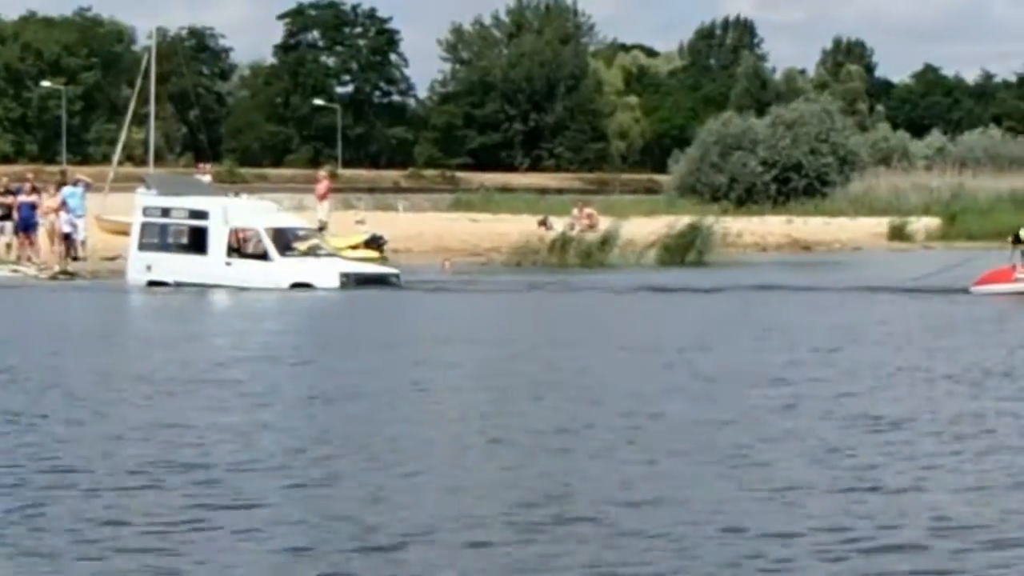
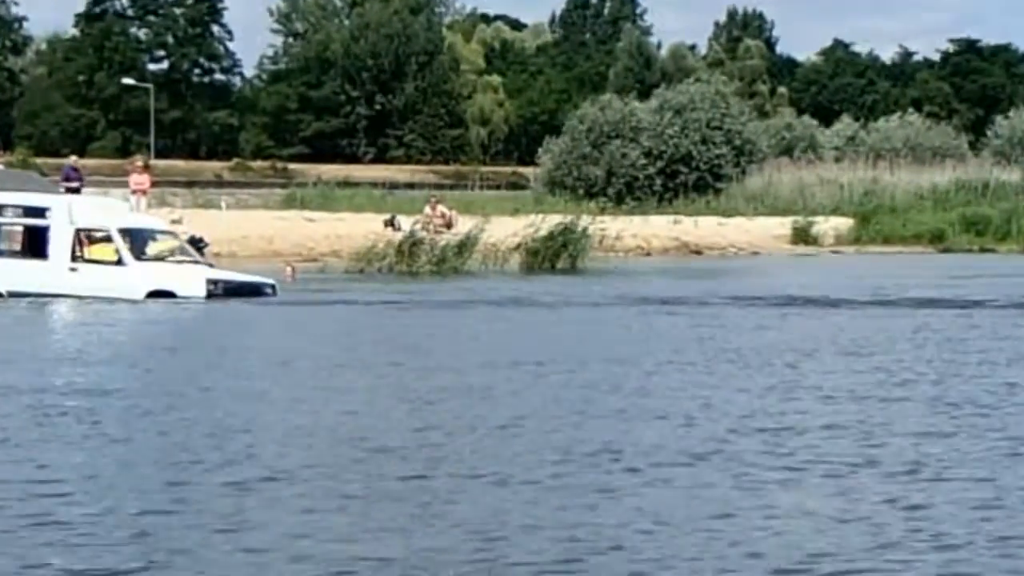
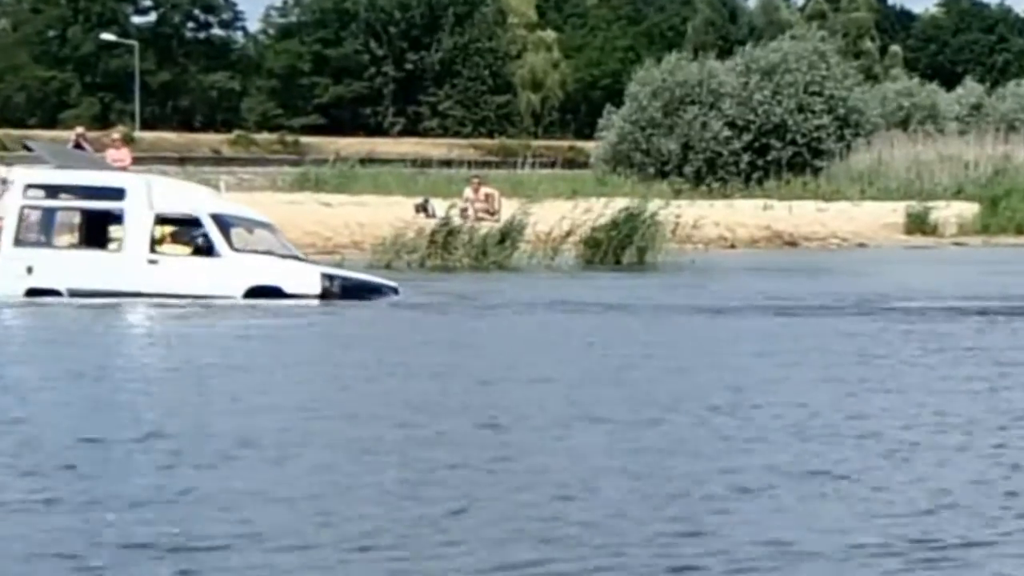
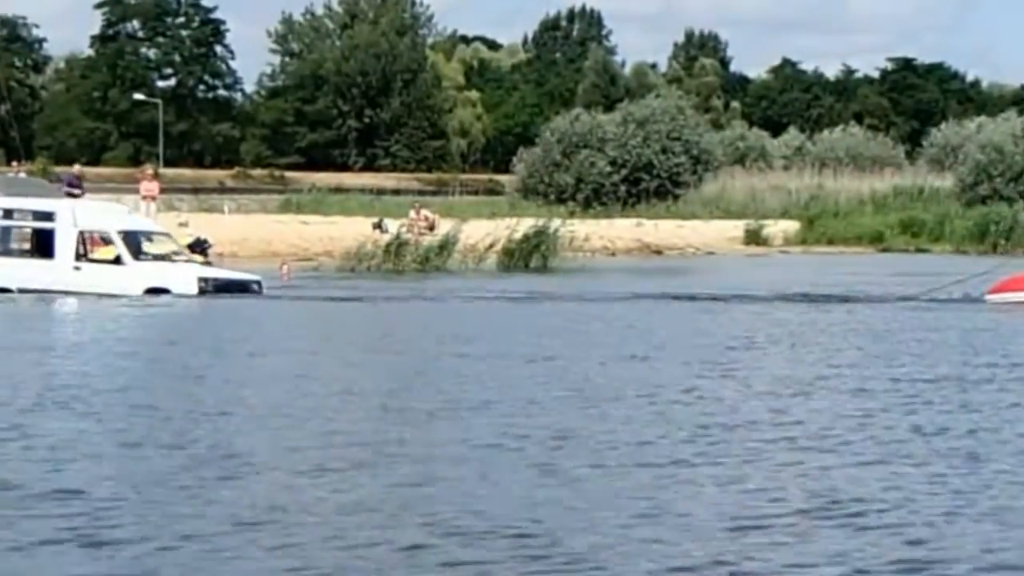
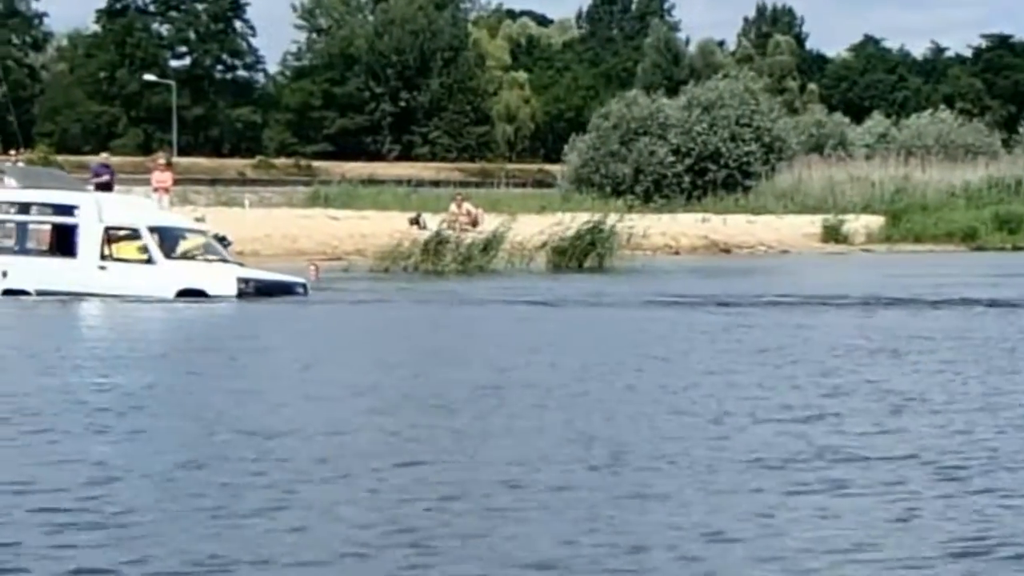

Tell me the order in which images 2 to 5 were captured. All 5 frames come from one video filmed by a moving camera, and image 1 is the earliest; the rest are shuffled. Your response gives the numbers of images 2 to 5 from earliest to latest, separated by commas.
4, 2, 5, 3
